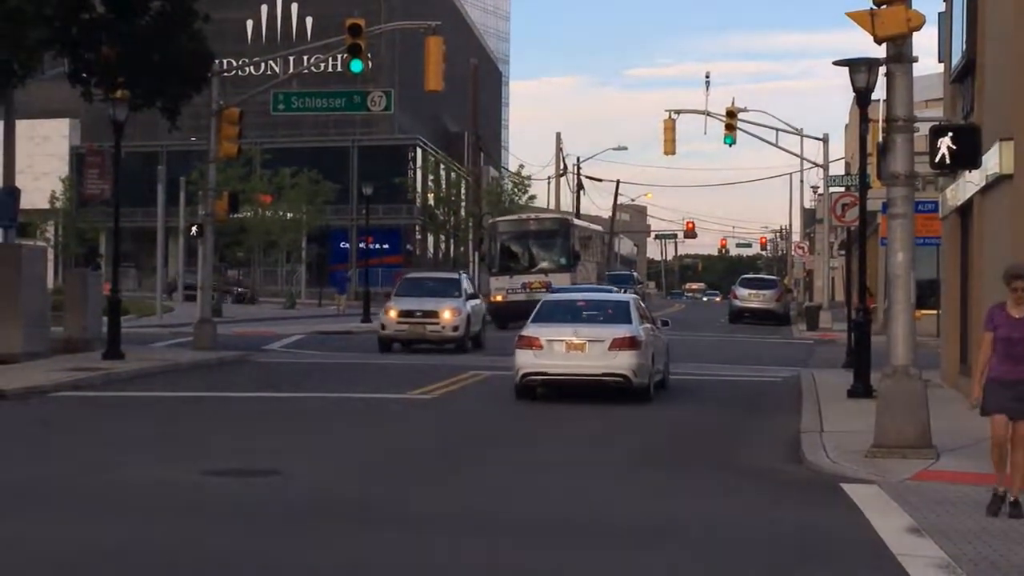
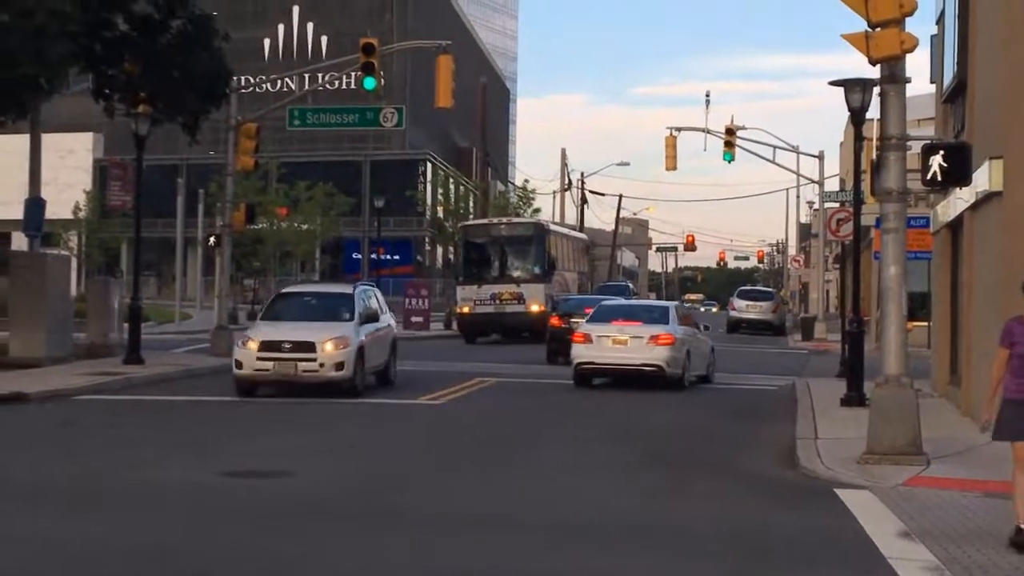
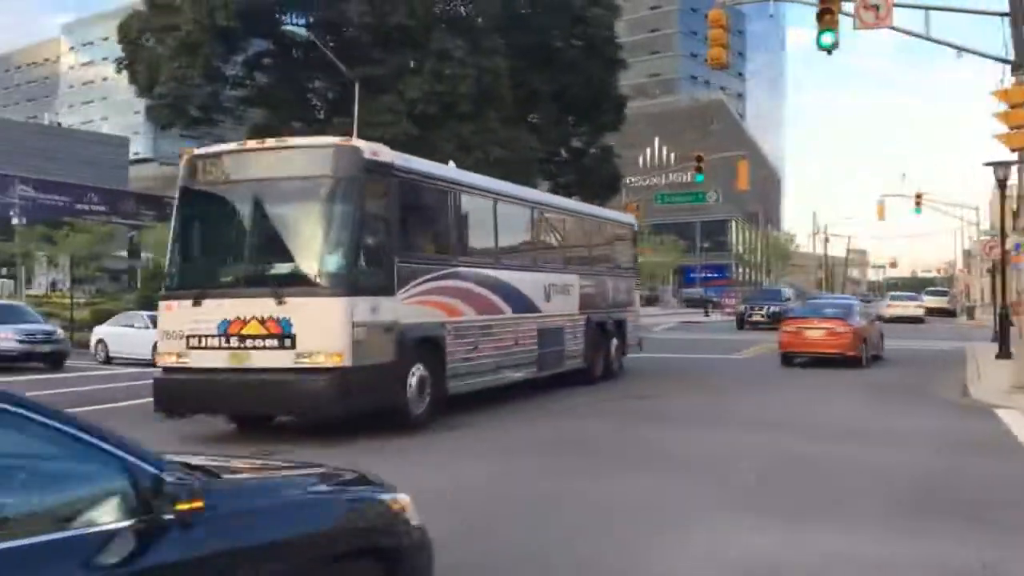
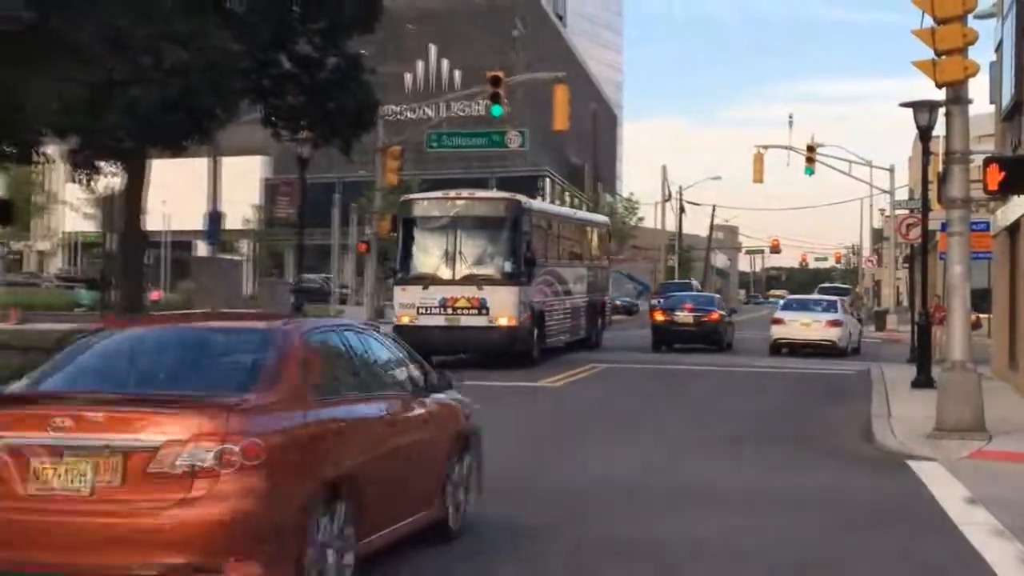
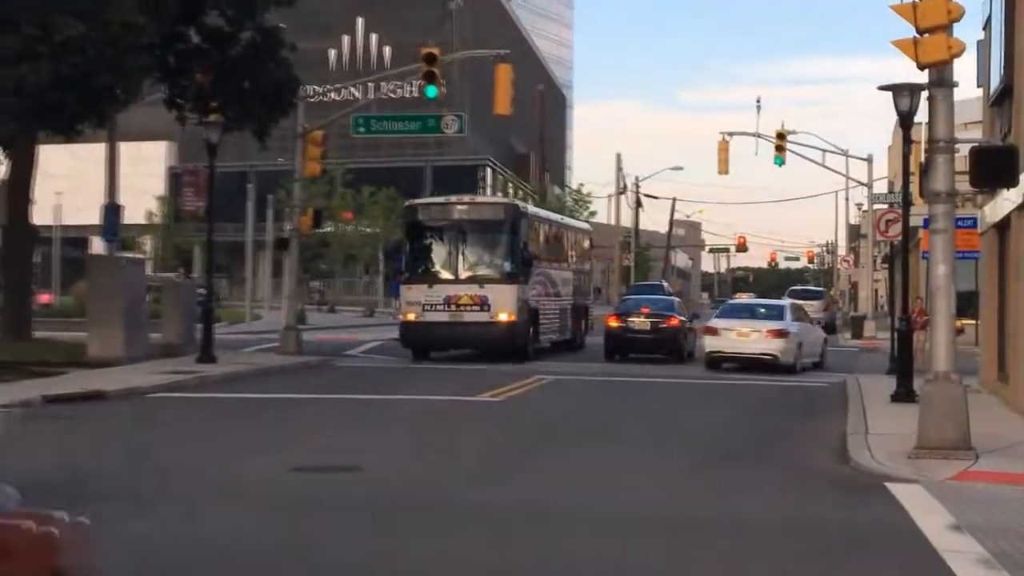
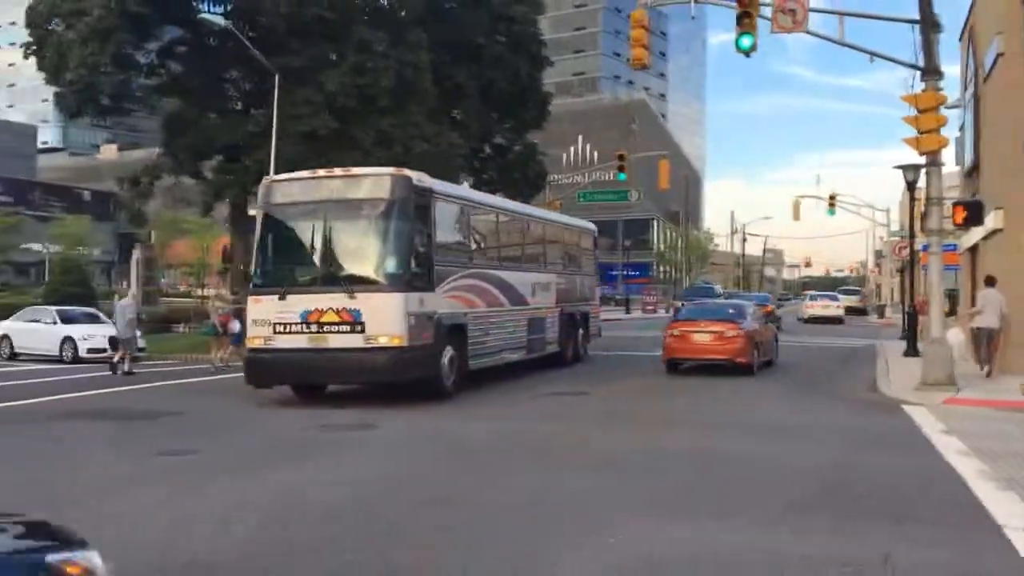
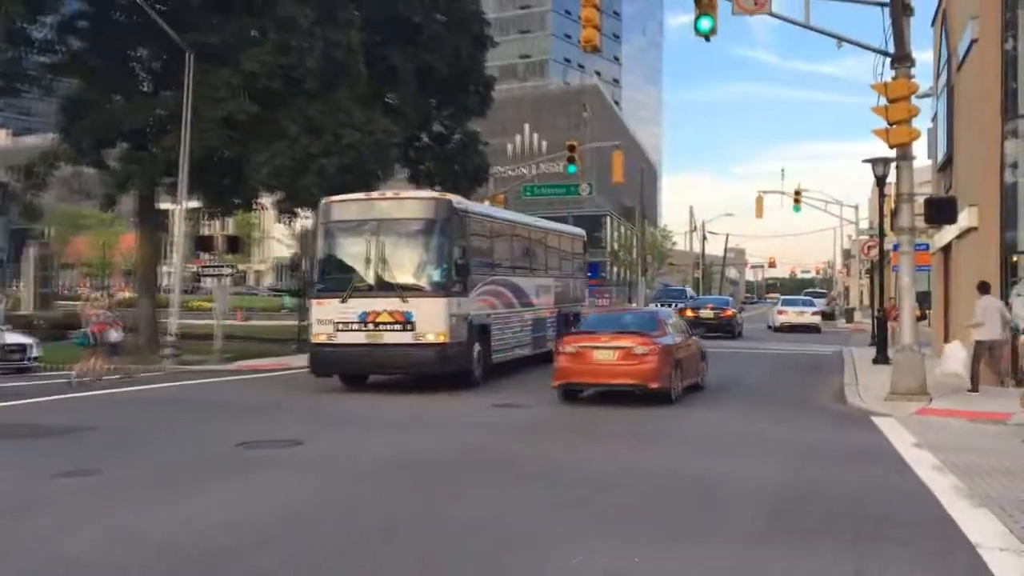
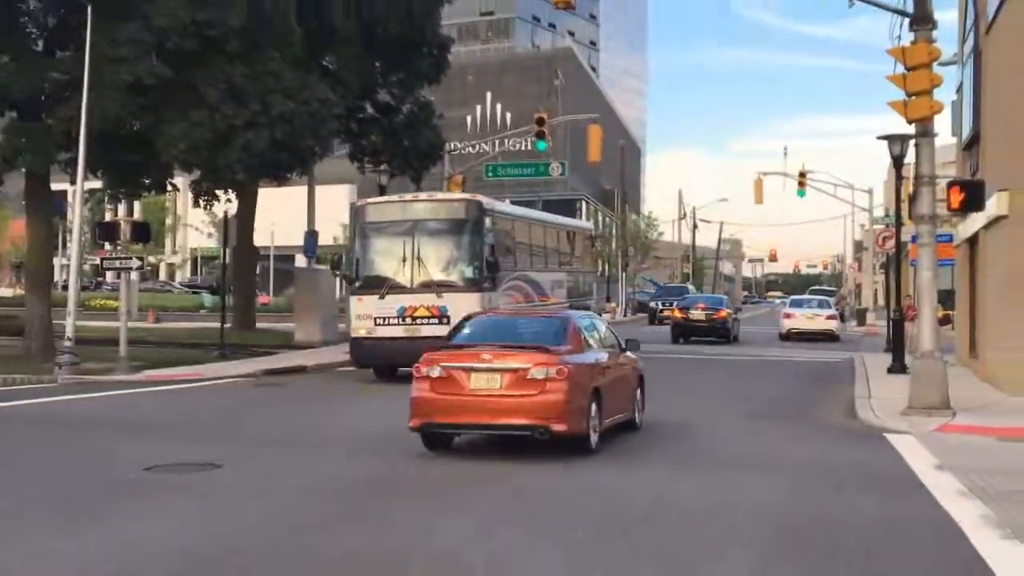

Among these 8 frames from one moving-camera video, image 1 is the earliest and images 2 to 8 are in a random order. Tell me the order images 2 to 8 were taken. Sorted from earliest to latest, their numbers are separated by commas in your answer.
2, 5, 4, 8, 7, 6, 3
